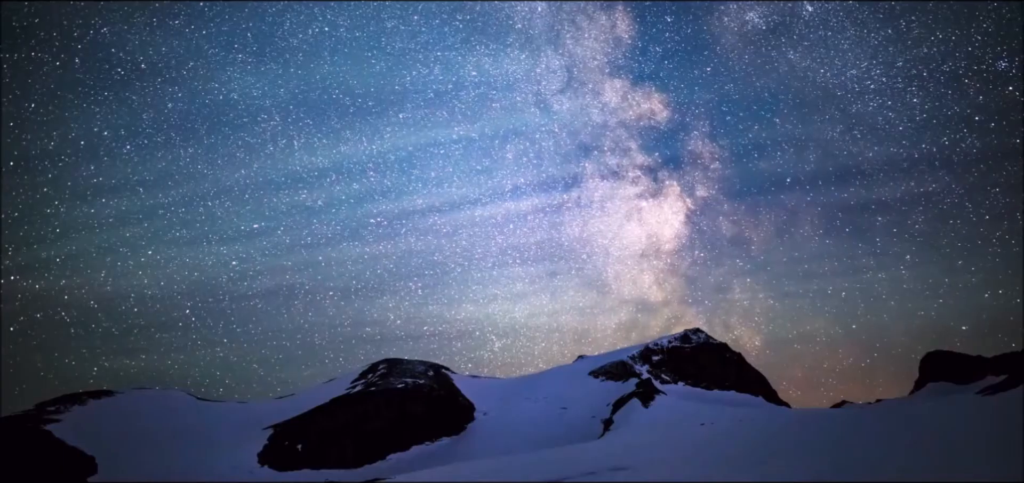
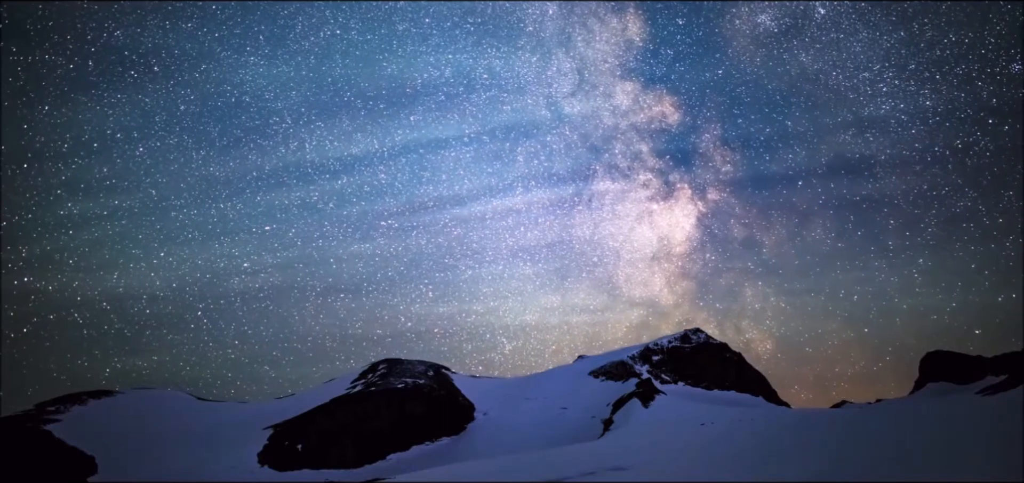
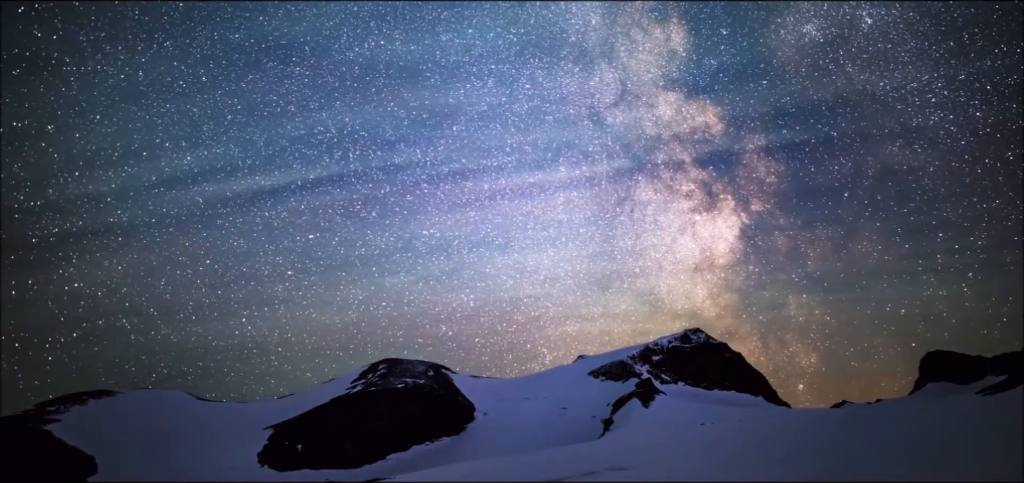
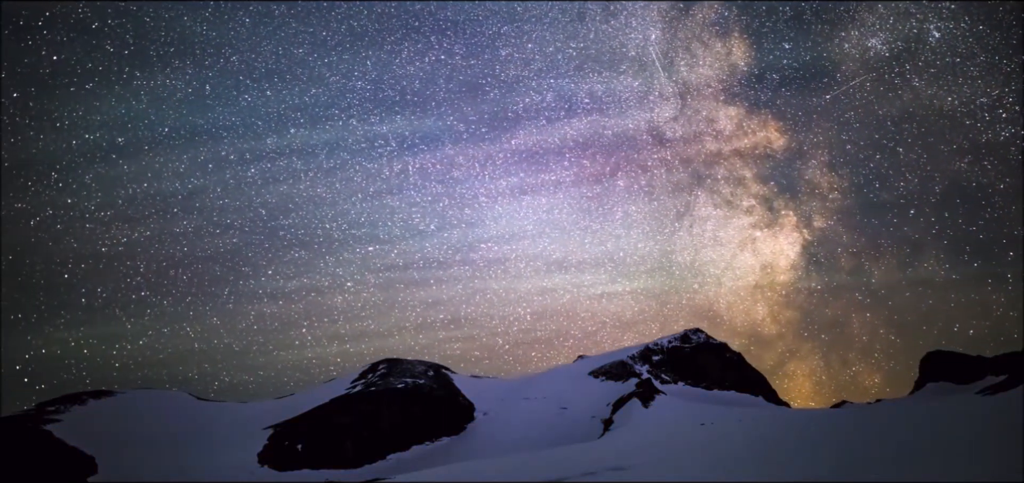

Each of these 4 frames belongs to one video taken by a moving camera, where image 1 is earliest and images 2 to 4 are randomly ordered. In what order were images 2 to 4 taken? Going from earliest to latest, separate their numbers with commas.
2, 3, 4
